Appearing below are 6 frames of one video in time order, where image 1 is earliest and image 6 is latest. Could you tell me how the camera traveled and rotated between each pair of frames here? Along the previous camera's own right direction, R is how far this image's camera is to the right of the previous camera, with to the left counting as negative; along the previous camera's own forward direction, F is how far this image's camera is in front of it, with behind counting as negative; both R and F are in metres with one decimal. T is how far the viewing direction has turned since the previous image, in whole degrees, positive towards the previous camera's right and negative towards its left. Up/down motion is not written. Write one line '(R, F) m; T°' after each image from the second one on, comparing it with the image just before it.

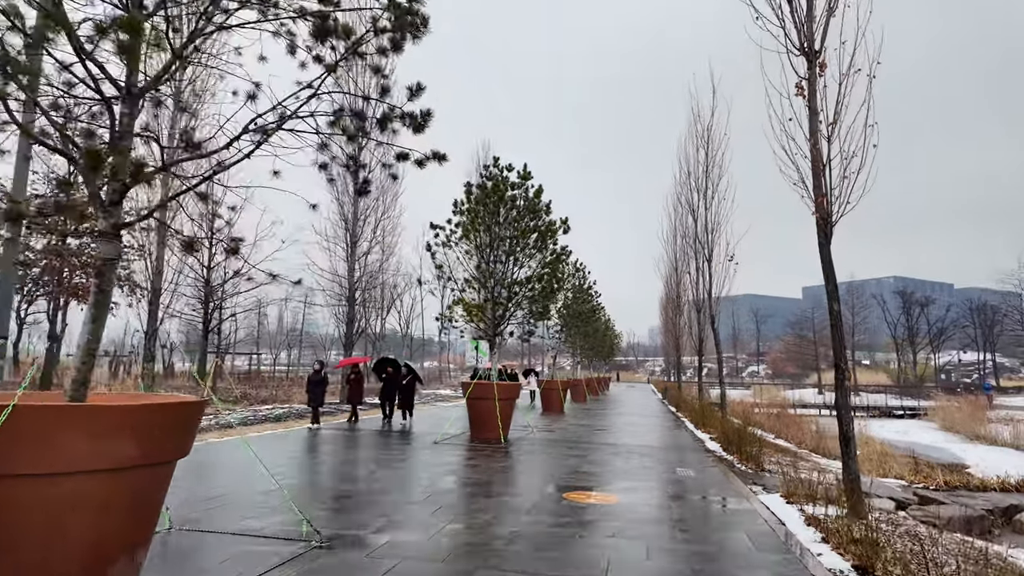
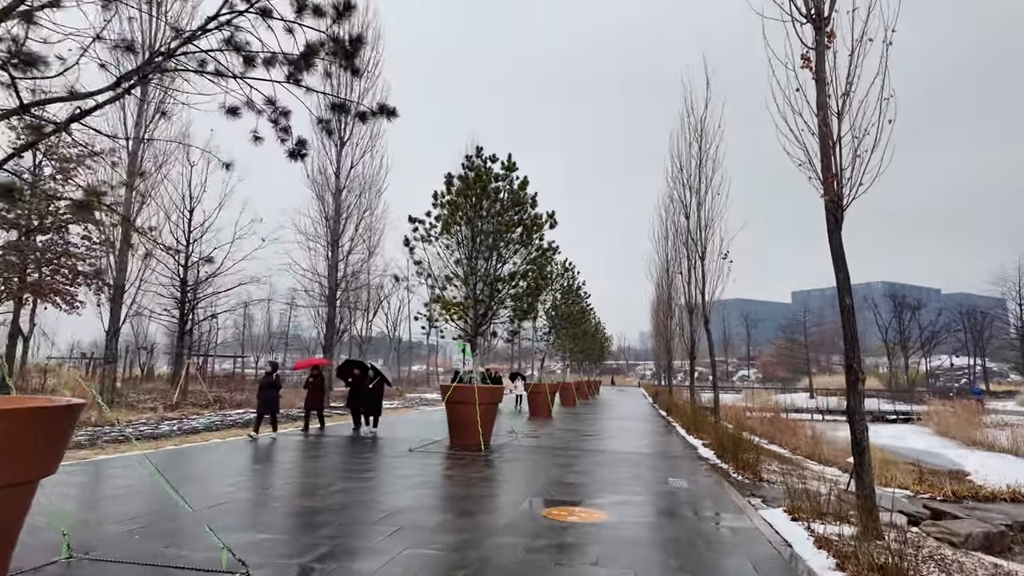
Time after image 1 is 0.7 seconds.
(+0.2, +0.7) m; +1°
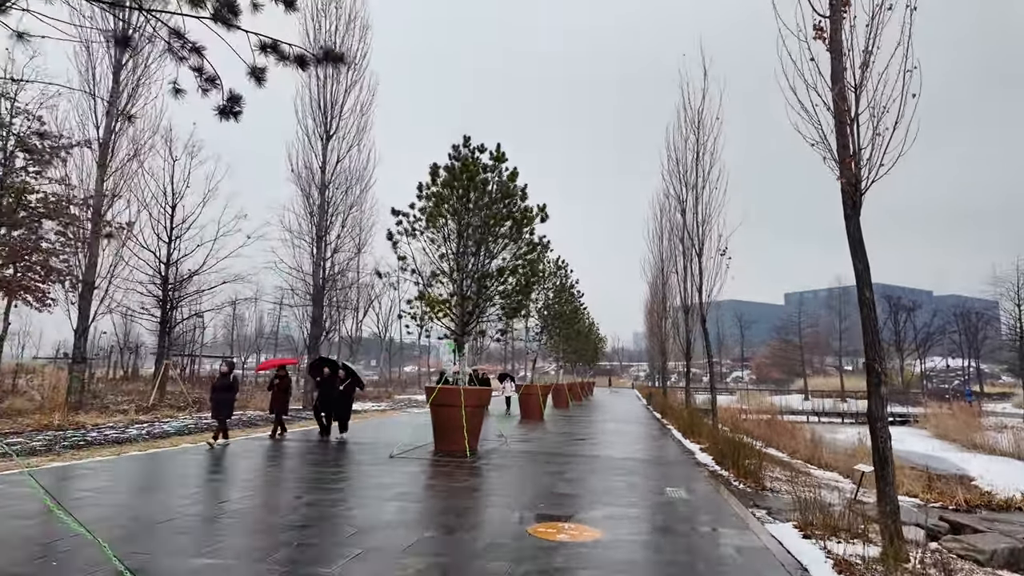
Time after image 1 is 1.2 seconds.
(+0.1, +0.6) m; +1°
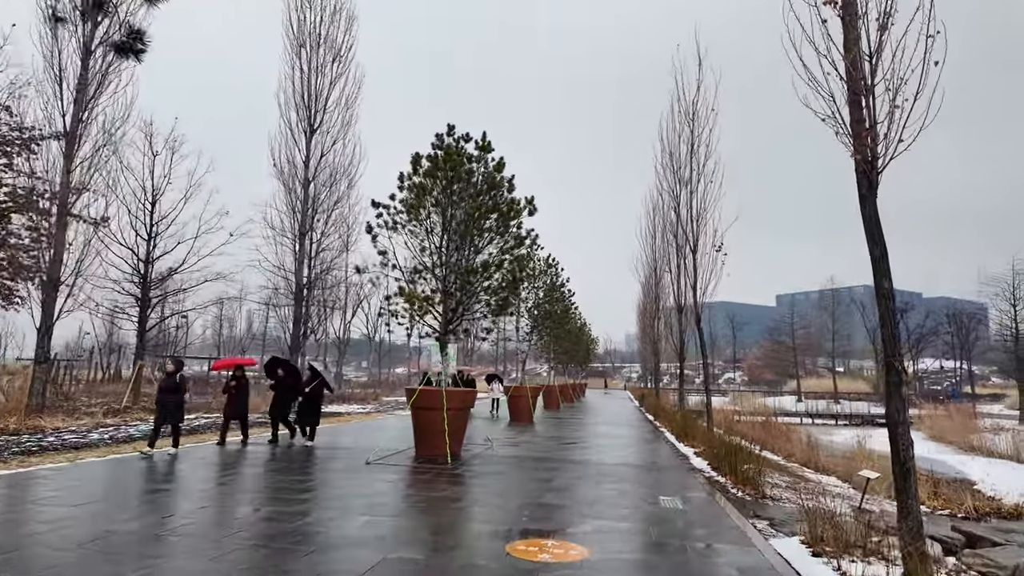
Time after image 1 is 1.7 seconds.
(+0.1, +0.6) m; +1°
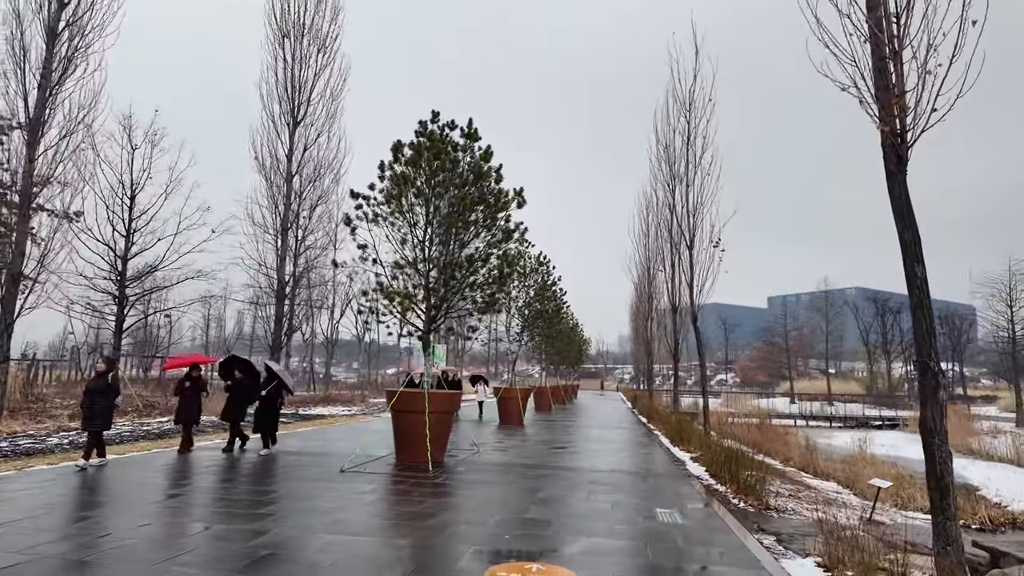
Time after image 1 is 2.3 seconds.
(+0.1, +0.6) m; +1°
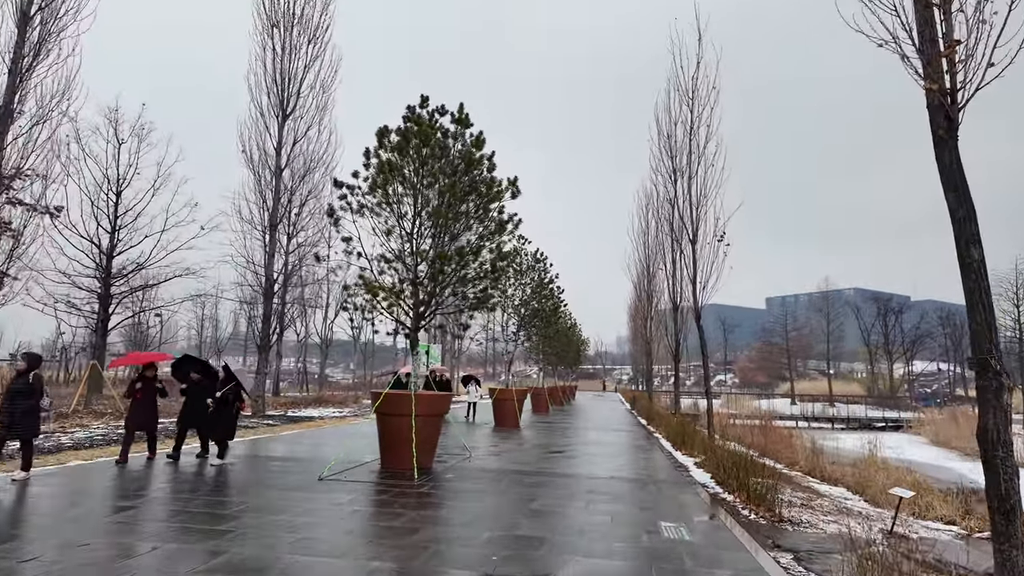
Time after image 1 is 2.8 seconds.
(+0.1, +0.6) m; 0°
